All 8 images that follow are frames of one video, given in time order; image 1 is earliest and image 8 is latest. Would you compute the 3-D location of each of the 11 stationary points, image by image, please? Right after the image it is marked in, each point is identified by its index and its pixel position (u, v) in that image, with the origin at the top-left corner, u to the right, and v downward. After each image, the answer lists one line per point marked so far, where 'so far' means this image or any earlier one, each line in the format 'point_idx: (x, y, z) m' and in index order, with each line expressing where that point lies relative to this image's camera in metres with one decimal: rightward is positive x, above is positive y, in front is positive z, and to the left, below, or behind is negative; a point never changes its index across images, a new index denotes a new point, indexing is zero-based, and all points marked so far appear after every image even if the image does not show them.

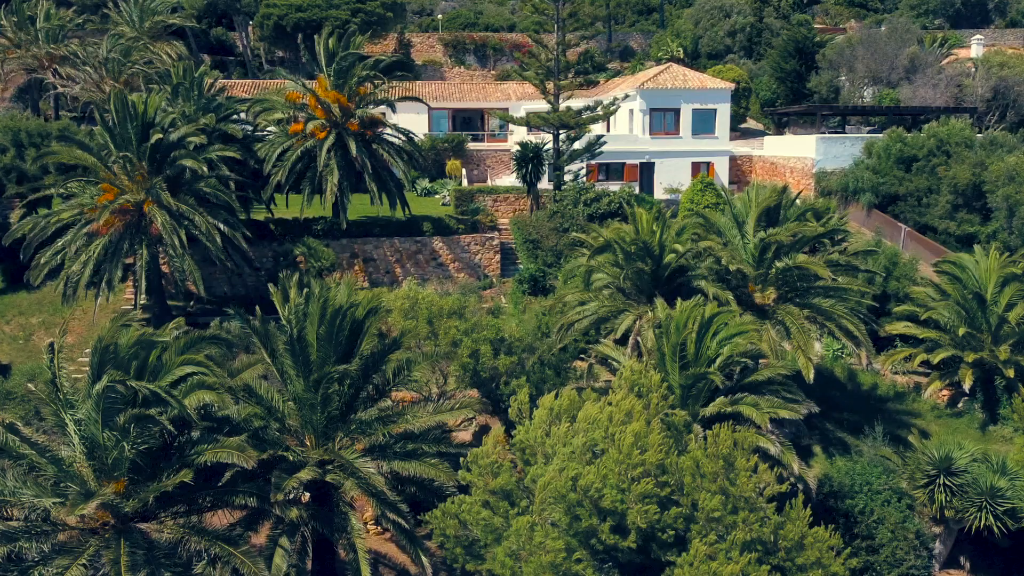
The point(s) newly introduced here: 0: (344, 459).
0: (-2.2, -2.2, +11.5) m
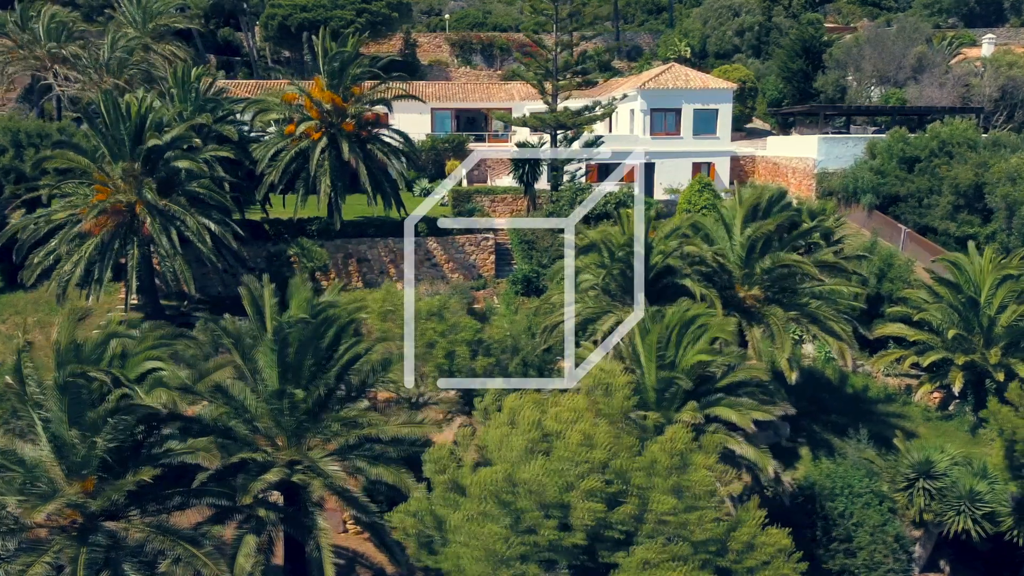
0: (-2.6, -2.2, +11.6) m
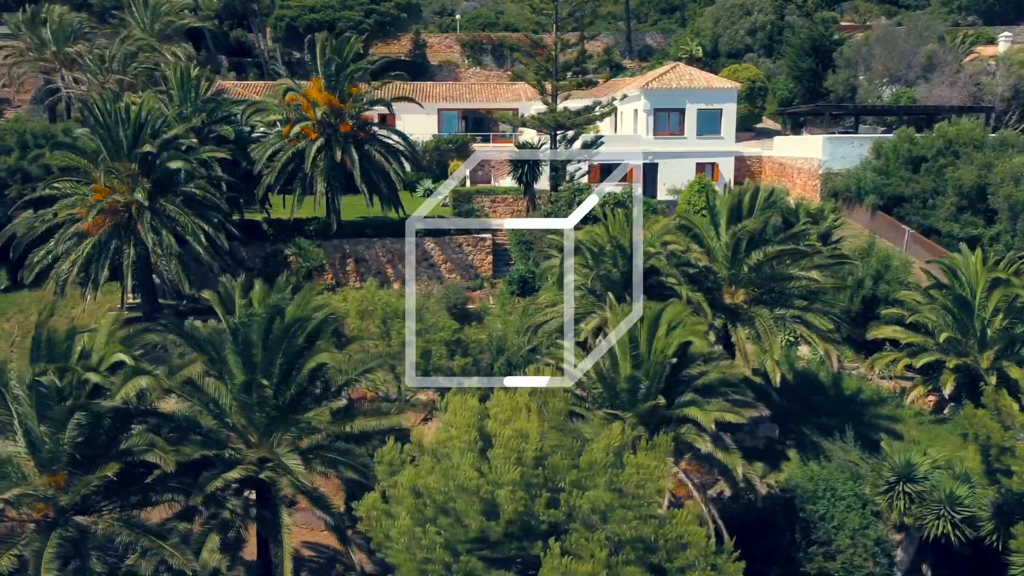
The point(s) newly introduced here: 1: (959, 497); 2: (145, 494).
0: (-3.0, -2.2, +11.6) m
1: (+6.7, -3.2, +13.5) m
2: (-4.6, -2.6, +11.2) m
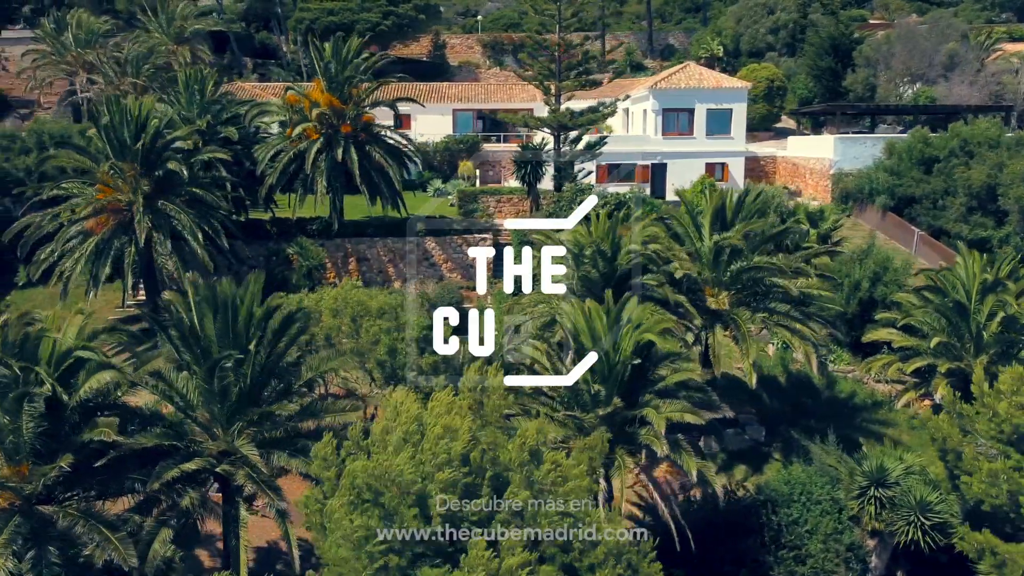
0: (-3.6, -2.2, +11.9) m
1: (+6.2, -3.2, +13.3) m
2: (-5.2, -2.6, +11.6) m
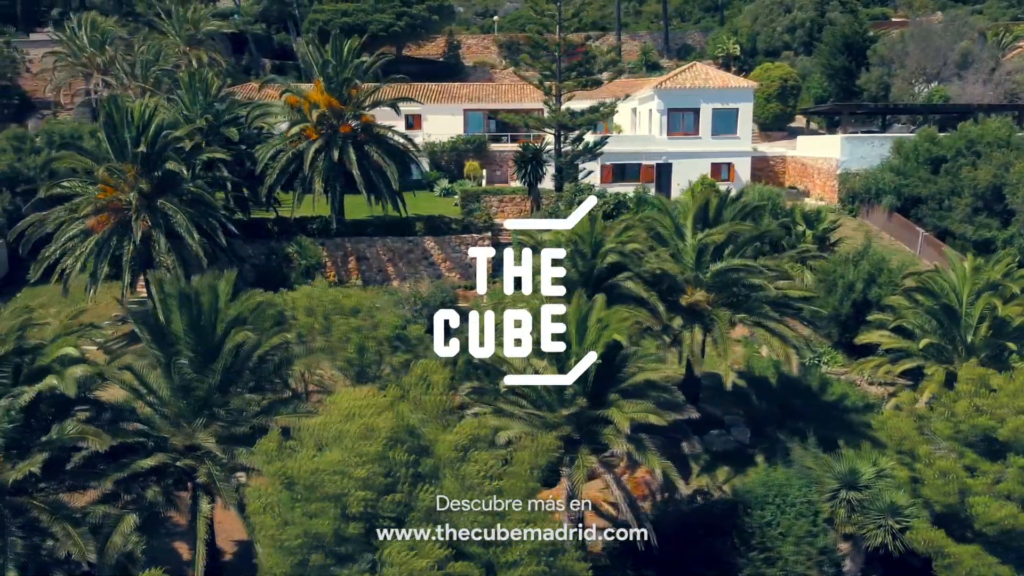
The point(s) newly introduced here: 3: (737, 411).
0: (-4.1, -2.1, +12.1) m
1: (+5.7, -3.2, +13.2) m
2: (-5.8, -2.5, +11.8) m
3: (+4.6, -2.5, +18.4) m
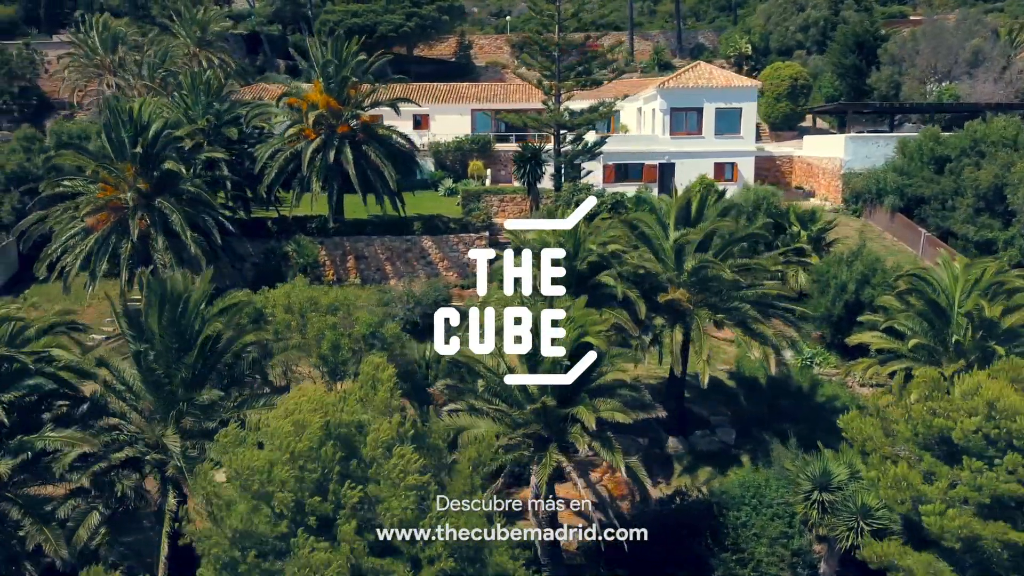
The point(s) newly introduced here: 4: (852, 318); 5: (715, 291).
0: (-4.6, -2.1, +12.3) m
1: (+5.3, -3.2, +13.1) m
2: (-6.2, -2.5, +12.1) m
3: (+4.3, -2.5, +18.3) m
4: (+7.6, -0.7, +20.0) m
5: (+3.8, -0.1, +16.6) m
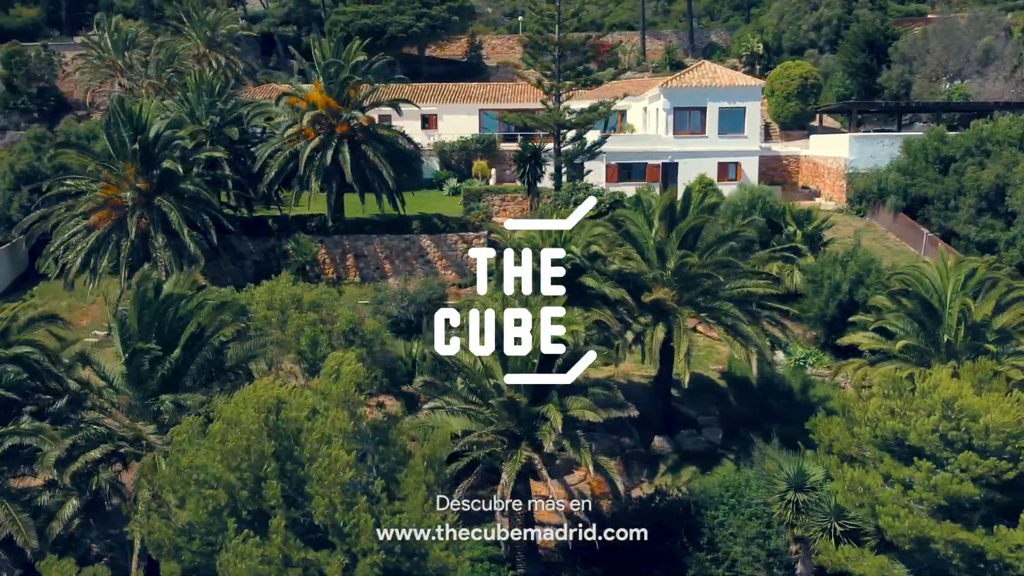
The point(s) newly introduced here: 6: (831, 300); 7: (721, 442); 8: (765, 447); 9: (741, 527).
0: (-5.0, -2.1, +12.5) m
1: (+4.9, -3.2, +13.0) m
2: (-6.6, -2.4, +12.3) m
3: (+4.1, -2.5, +18.3) m
4: (+7.4, -0.7, +19.8) m
5: (+3.5, 0.0, +16.6) m
6: (+7.0, -0.3, +19.7) m
7: (+4.0, -3.0, +17.3) m
8: (+4.6, -2.9, +16.3) m
9: (+3.4, -3.6, +13.6) m
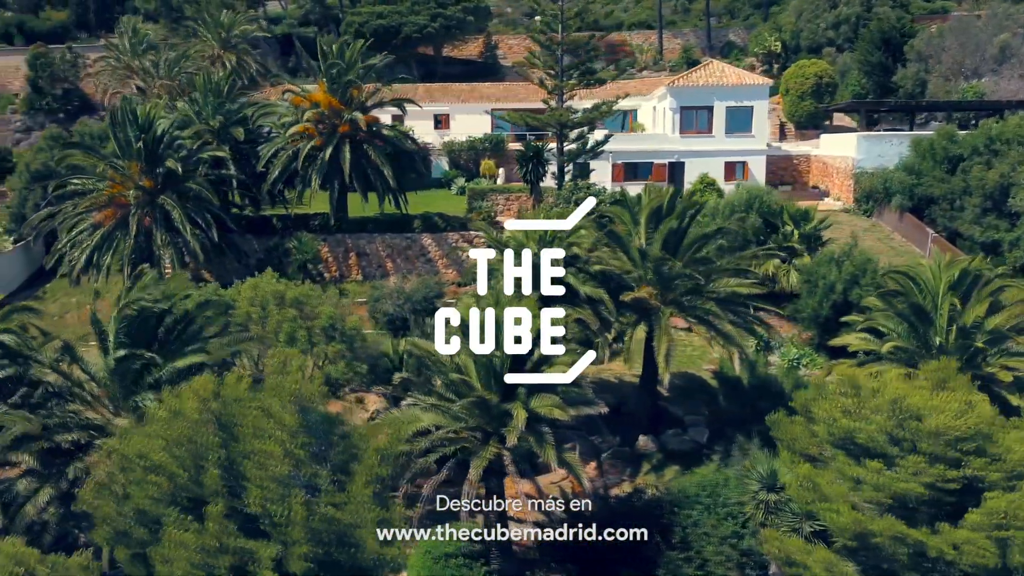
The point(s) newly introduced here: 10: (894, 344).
0: (-5.5, -2.0, +12.8) m
1: (+4.4, -3.2, +12.9) m
2: (-7.1, -2.3, +12.7) m
3: (+3.8, -2.5, +18.2) m
4: (+7.2, -0.7, +19.7) m
5: (+3.2, 0.0, +16.5) m
6: (+6.8, -0.3, +19.5) m
7: (+3.7, -3.0, +17.3) m
8: (+4.3, -2.9, +16.3) m
9: (+3.0, -3.6, +13.5) m
10: (+7.2, -1.1, +16.9) m
